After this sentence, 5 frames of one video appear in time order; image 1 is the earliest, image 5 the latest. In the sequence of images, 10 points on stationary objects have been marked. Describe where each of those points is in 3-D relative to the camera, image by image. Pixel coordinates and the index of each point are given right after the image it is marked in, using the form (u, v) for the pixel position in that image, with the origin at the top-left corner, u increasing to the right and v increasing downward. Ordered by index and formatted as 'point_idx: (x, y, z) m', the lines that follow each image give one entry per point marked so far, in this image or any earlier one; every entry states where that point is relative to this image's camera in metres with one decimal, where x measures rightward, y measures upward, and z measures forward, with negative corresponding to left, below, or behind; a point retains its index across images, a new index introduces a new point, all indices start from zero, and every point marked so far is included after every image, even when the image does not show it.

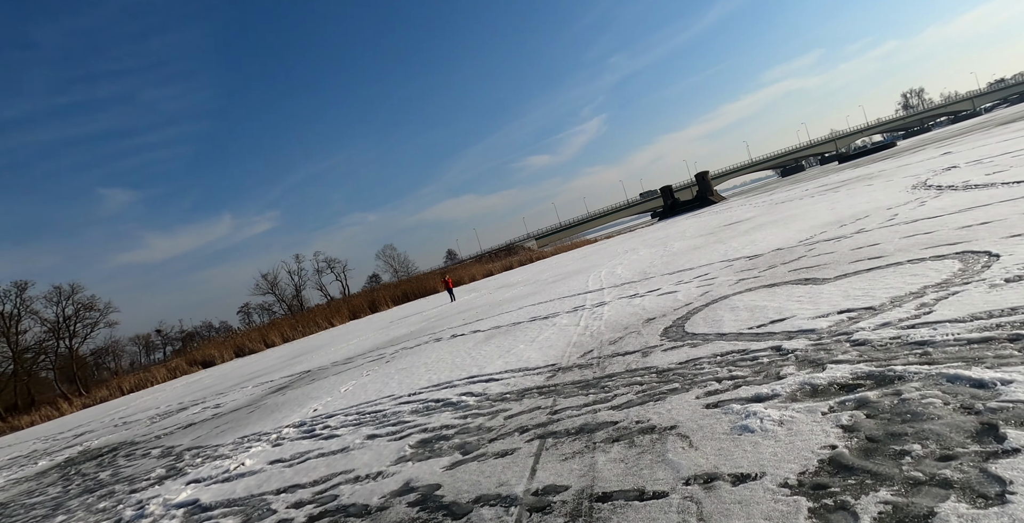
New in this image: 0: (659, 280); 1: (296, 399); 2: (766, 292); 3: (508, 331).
0: (+2.7, -0.4, +9.4) m
1: (-3.2, -2.0, +7.5) m
2: (+2.7, -0.3, +5.3) m
3: (-0.1, -1.2, +8.9) m
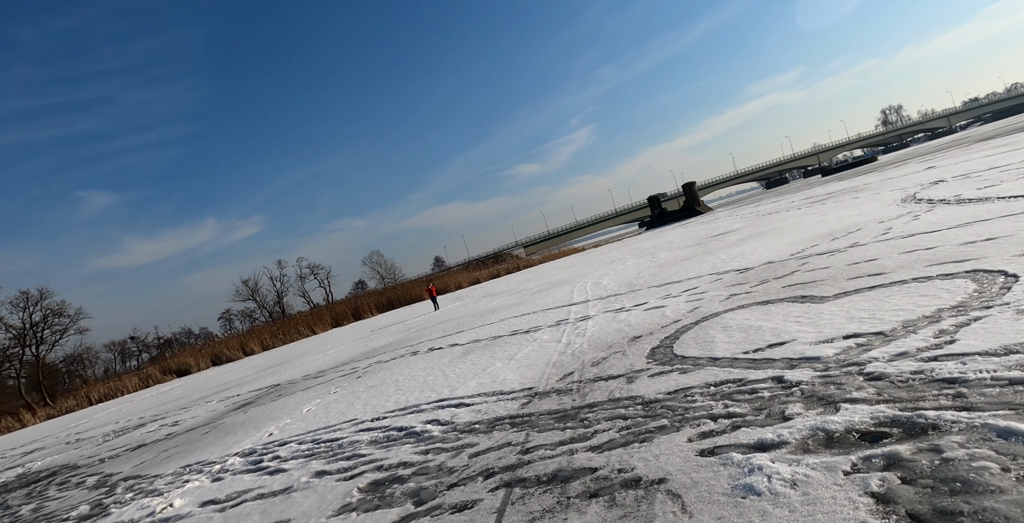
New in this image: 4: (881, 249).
0: (+2.4, -0.6, +9.0) m
1: (-3.5, -2.1, +7.0) m
2: (+2.4, -0.5, +5.0) m
3: (-0.4, -1.4, +8.4) m
4: (+4.5, +0.1, +6.3) m
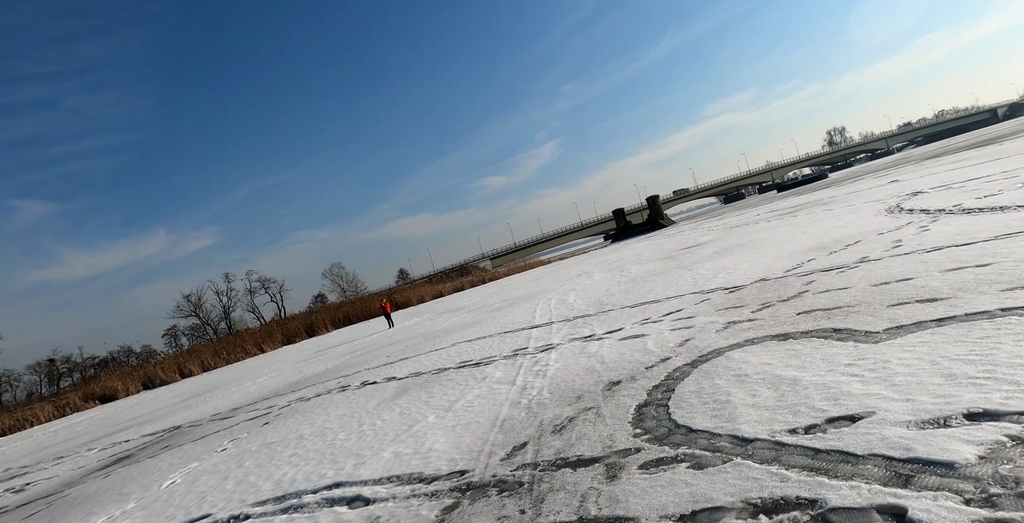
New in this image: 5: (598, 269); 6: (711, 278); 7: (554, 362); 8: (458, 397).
0: (+1.6, -0.8, +7.6) m
1: (-4.1, -2.3, +5.2) m
2: (+1.9, -0.6, +3.6) m
3: (-1.1, -1.6, +6.9) m
4: (+3.9, 0.0, +5.1) m
5: (+3.3, -0.3, +19.2) m
6: (+3.4, -0.3, +8.8) m
7: (+0.5, -1.1, +5.8) m
8: (-0.6, -1.4, +5.4) m
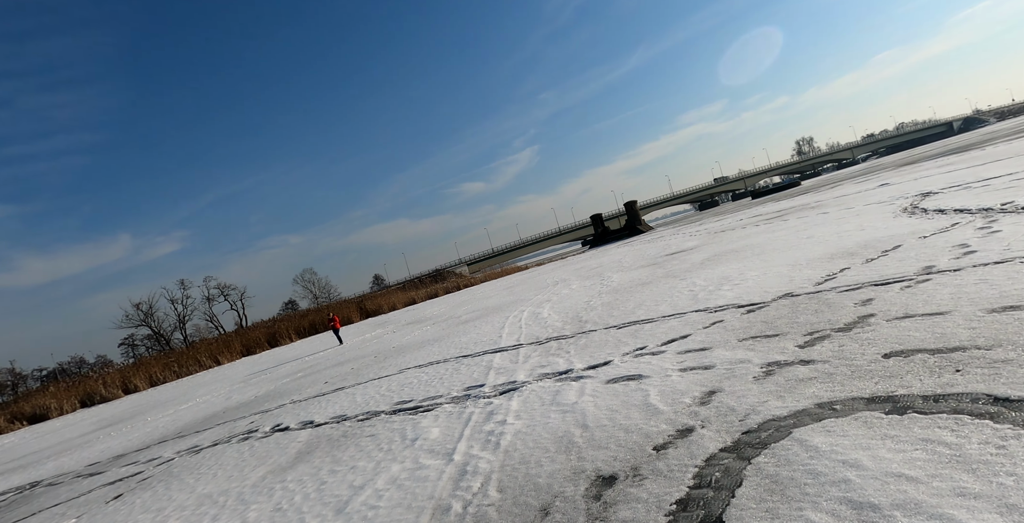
0: (+1.0, -1.0, +5.9) m
1: (-4.6, -2.4, +3.2) m
2: (+1.6, -0.7, +1.9) m
3: (-1.6, -1.7, +5.0) m
4: (+3.5, -0.1, +3.5) m
5: (+2.2, -0.5, +17.6) m
6: (+2.8, -0.4, +7.2) m
7: (0.0, -1.2, +4.0) m
8: (-1.0, -1.5, +3.6) m
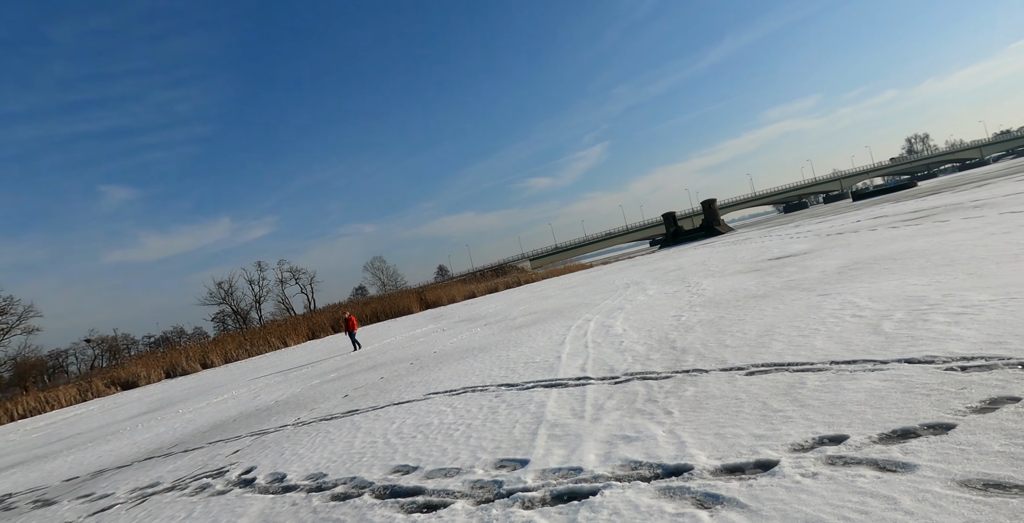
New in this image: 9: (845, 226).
0: (+1.5, -1.0, +3.4) m
1: (-4.5, -2.2, +1.5) m
2: (+1.5, -0.8, -0.6) m
3: (-1.3, -1.6, +2.9) m
4: (+3.7, -0.3, +0.7) m
5: (+4.2, -0.5, +14.8) m
6: (+3.5, -0.5, +4.4) m
7: (+0.2, -1.2, +1.7) m
8: (-0.9, -1.5, +1.4) m
9: (+13.0, +1.4, +19.8) m
